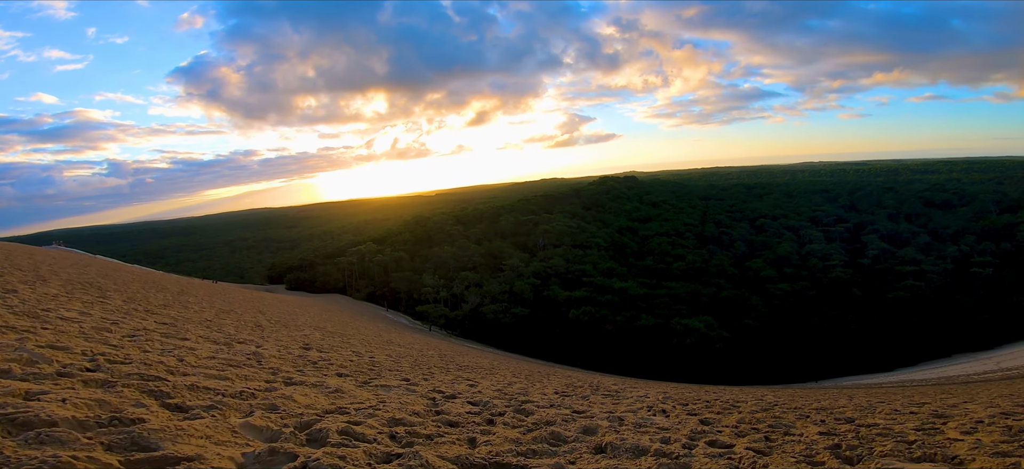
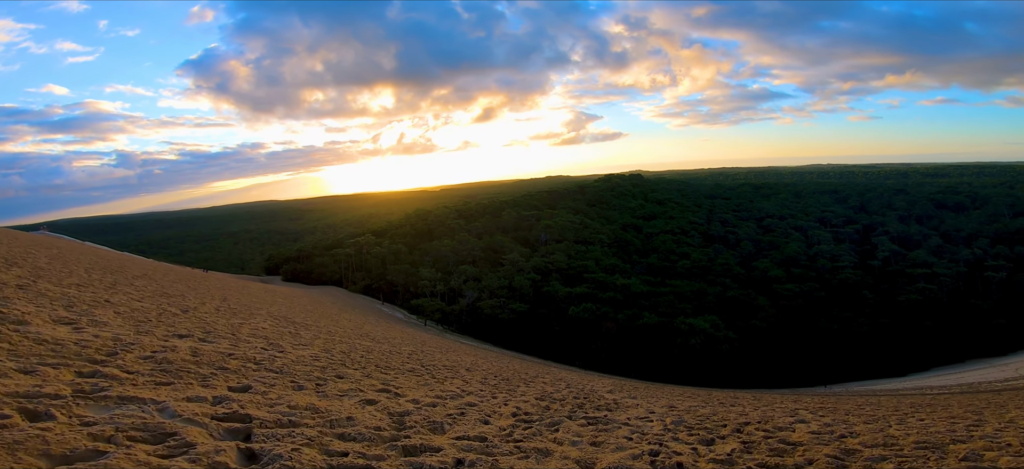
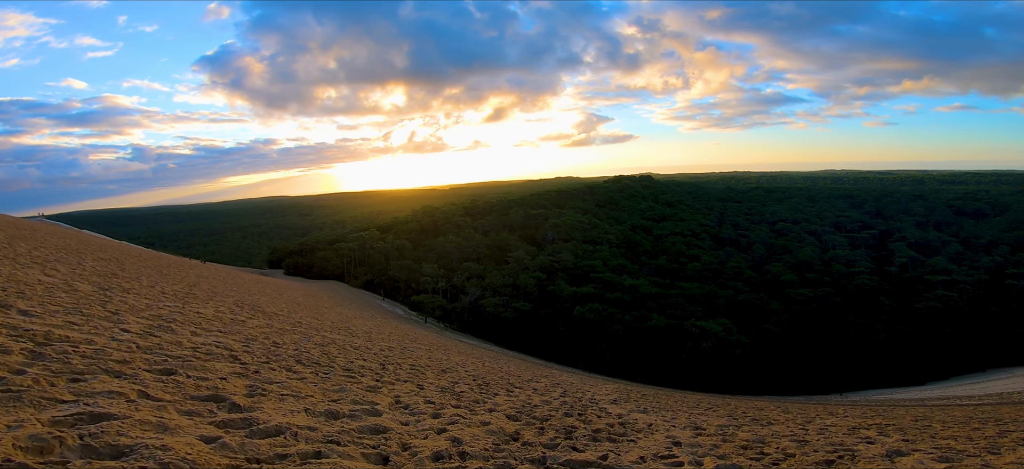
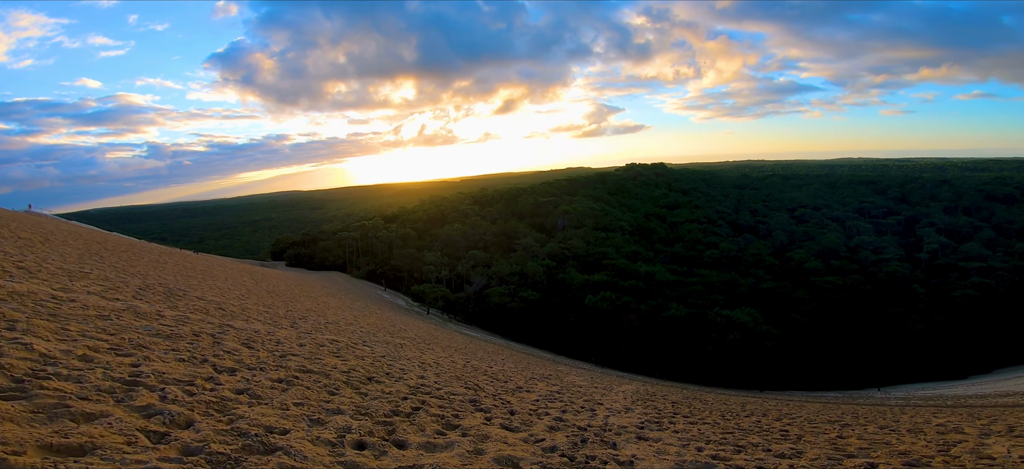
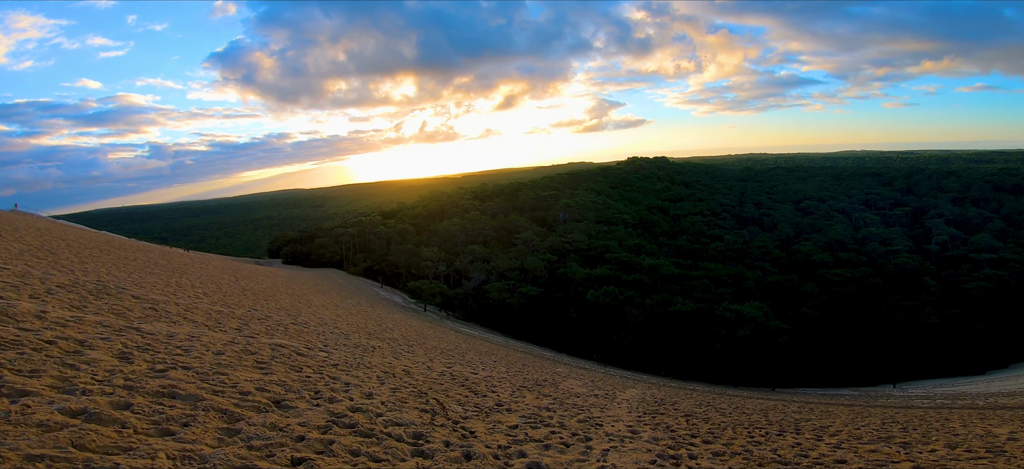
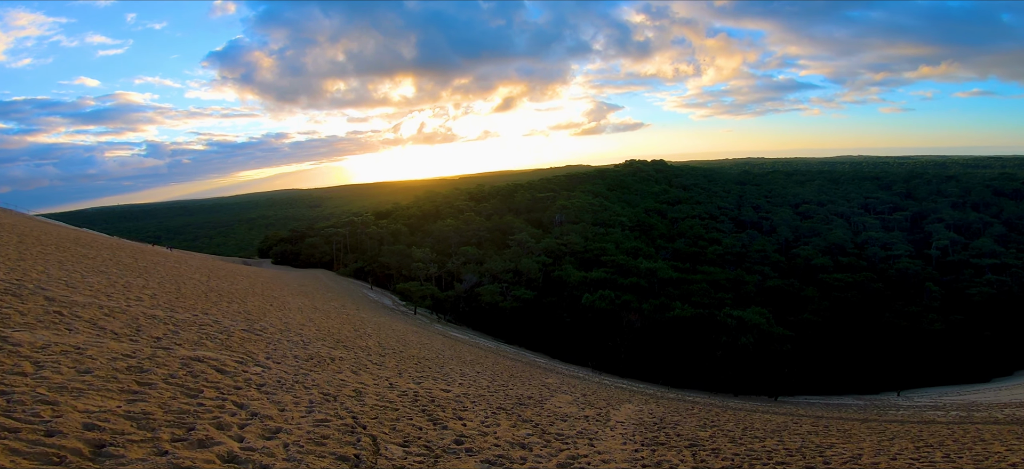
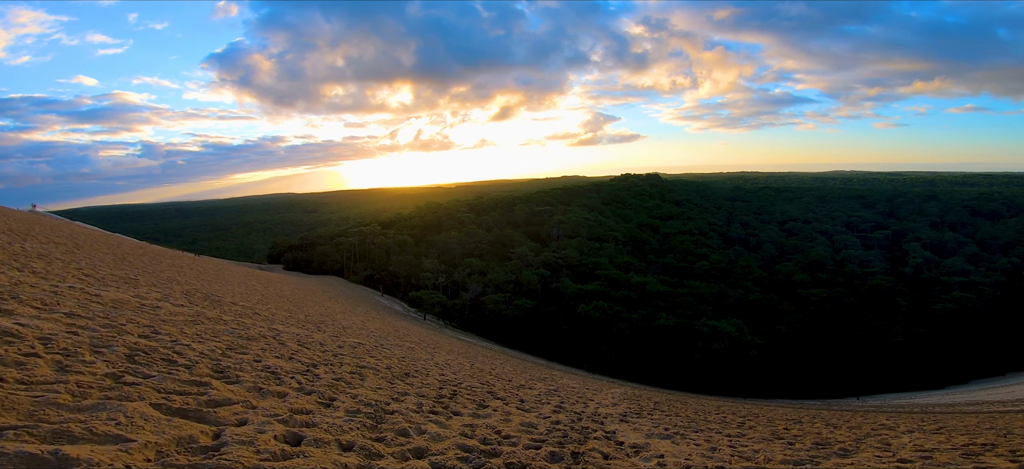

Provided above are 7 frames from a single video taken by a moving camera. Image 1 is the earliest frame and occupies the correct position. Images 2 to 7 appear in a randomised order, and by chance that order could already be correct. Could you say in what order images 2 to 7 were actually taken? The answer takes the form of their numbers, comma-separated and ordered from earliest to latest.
2, 3, 7, 4, 5, 6
